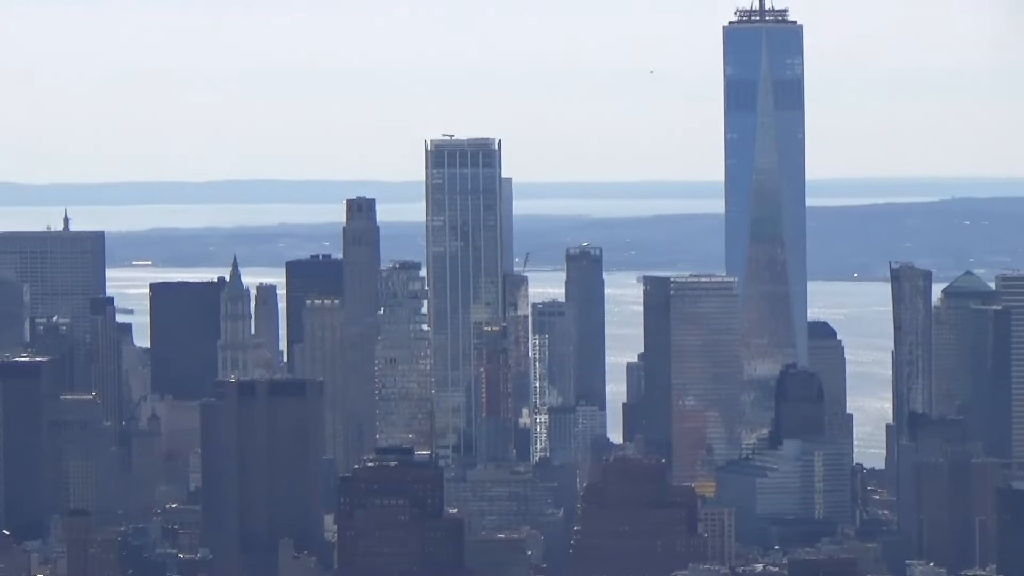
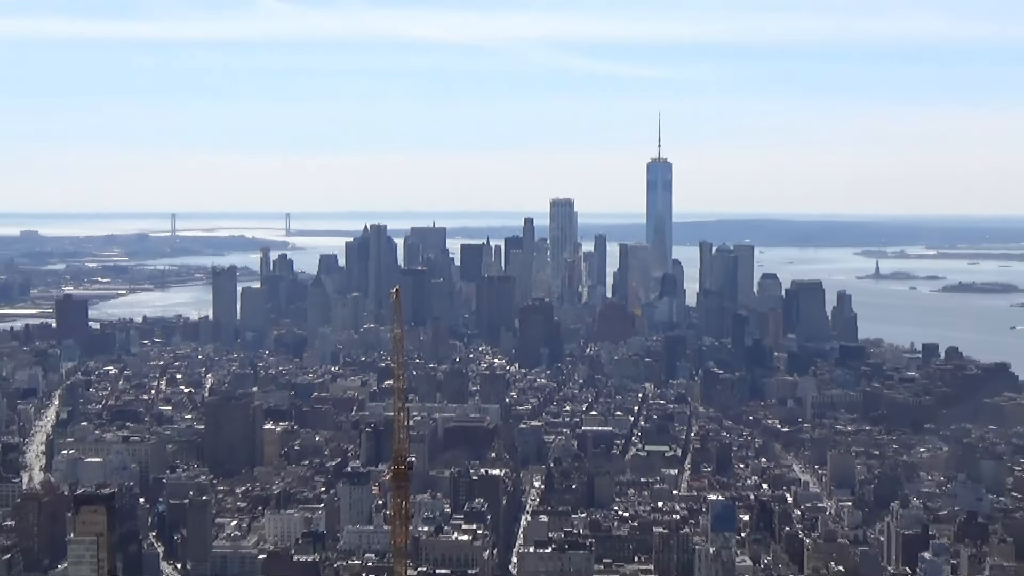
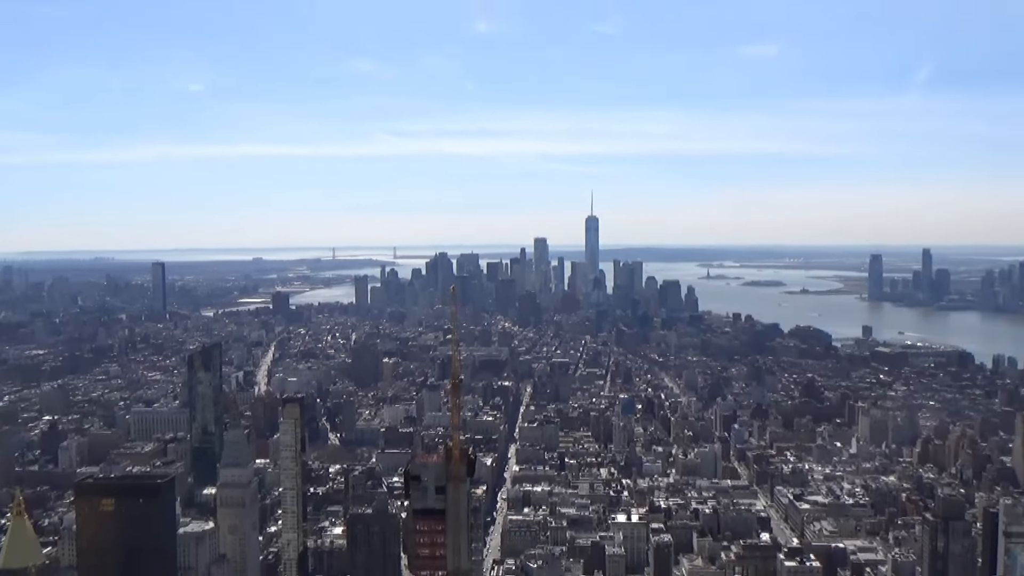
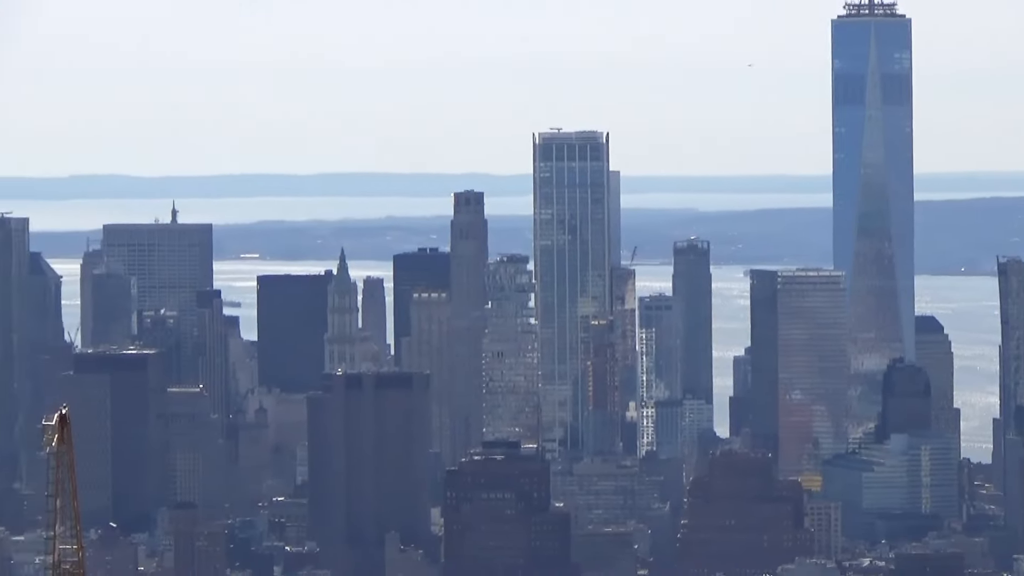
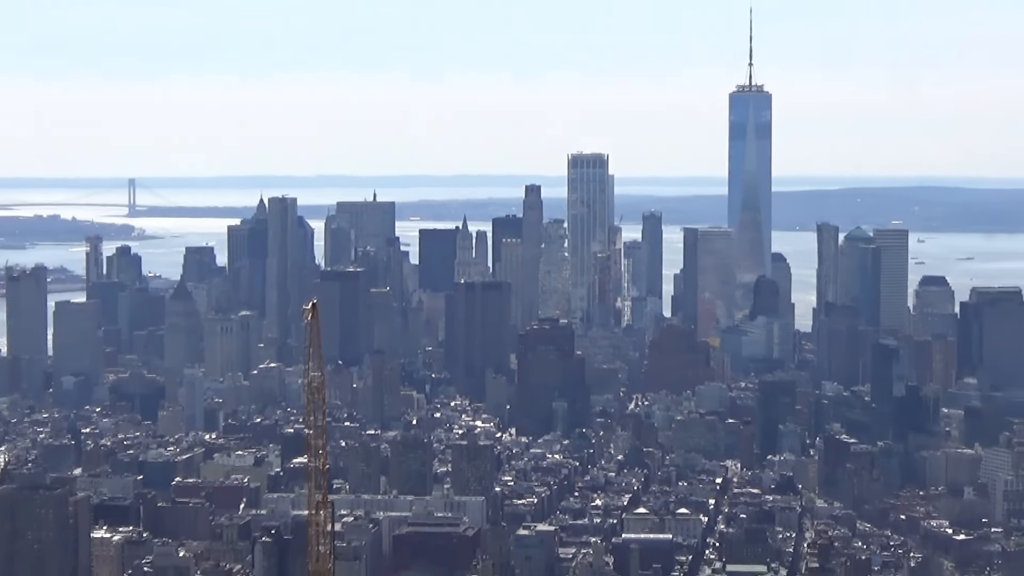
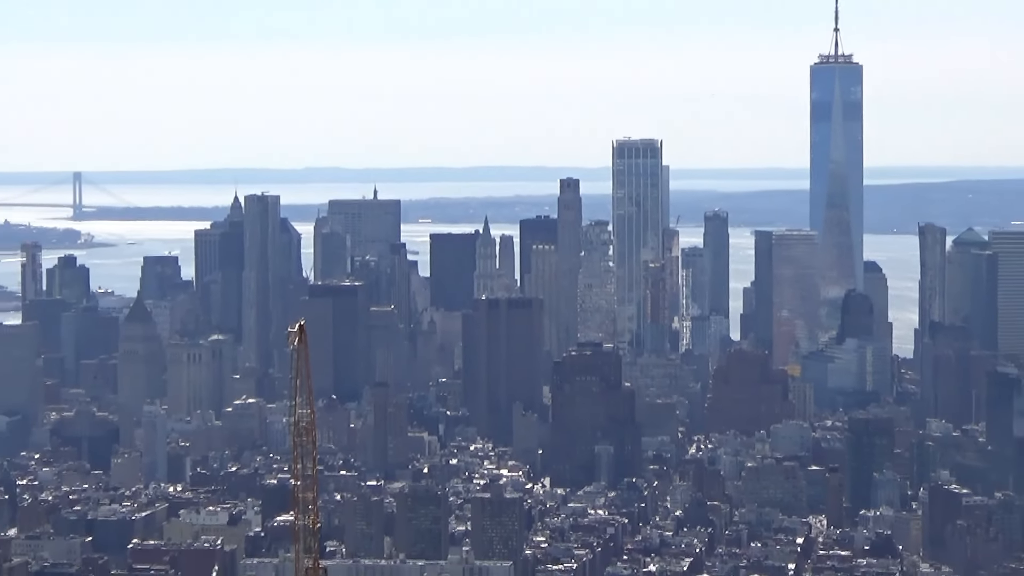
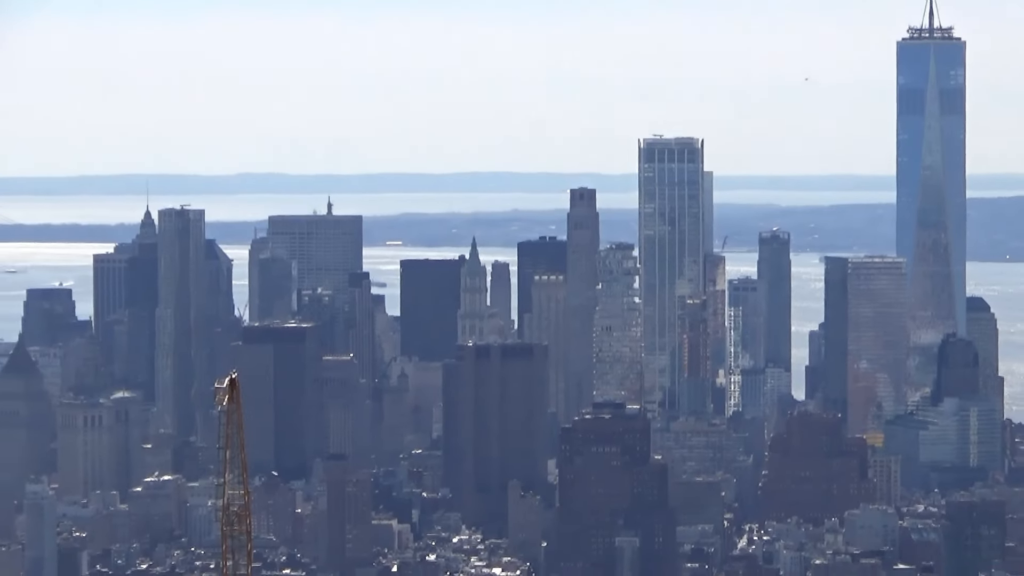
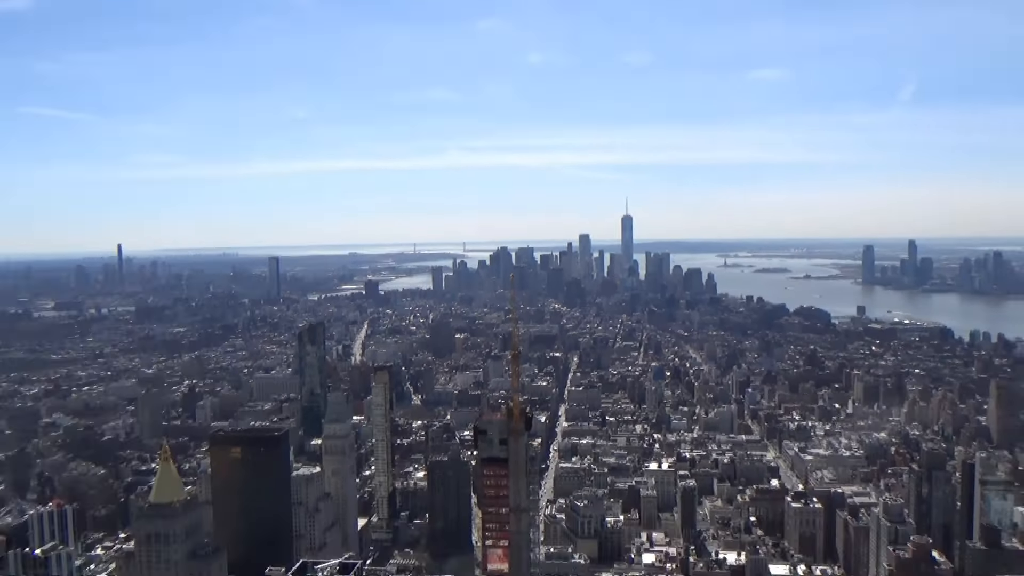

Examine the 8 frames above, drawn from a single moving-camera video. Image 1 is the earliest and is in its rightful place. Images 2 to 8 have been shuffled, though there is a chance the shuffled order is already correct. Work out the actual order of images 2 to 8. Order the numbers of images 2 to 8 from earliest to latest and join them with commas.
4, 7, 6, 5, 2, 3, 8
